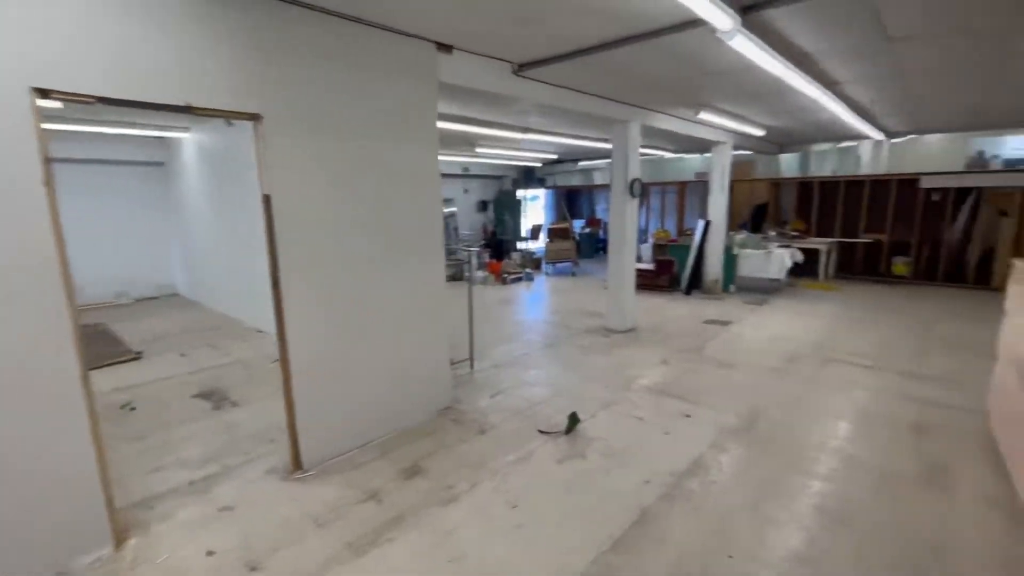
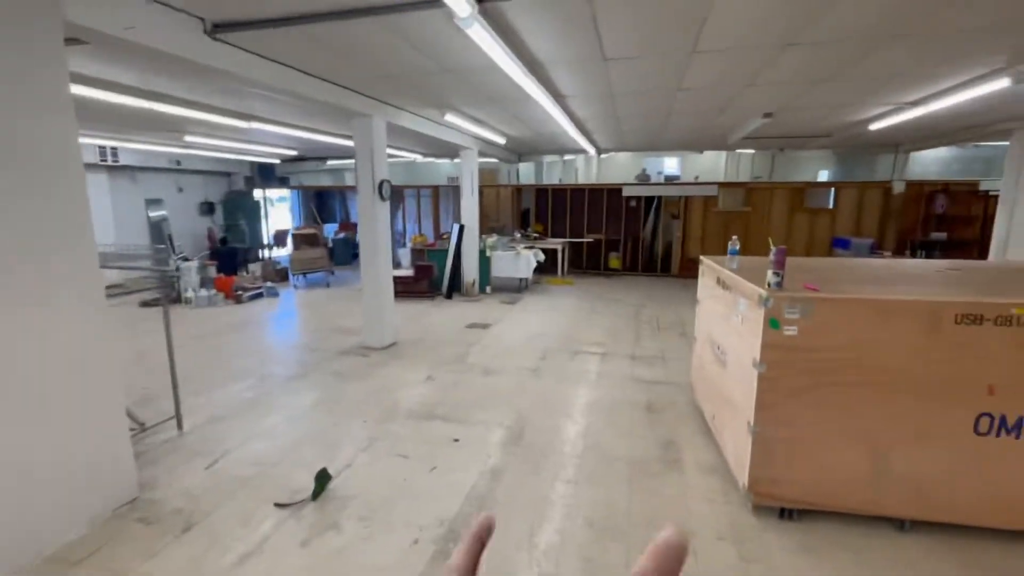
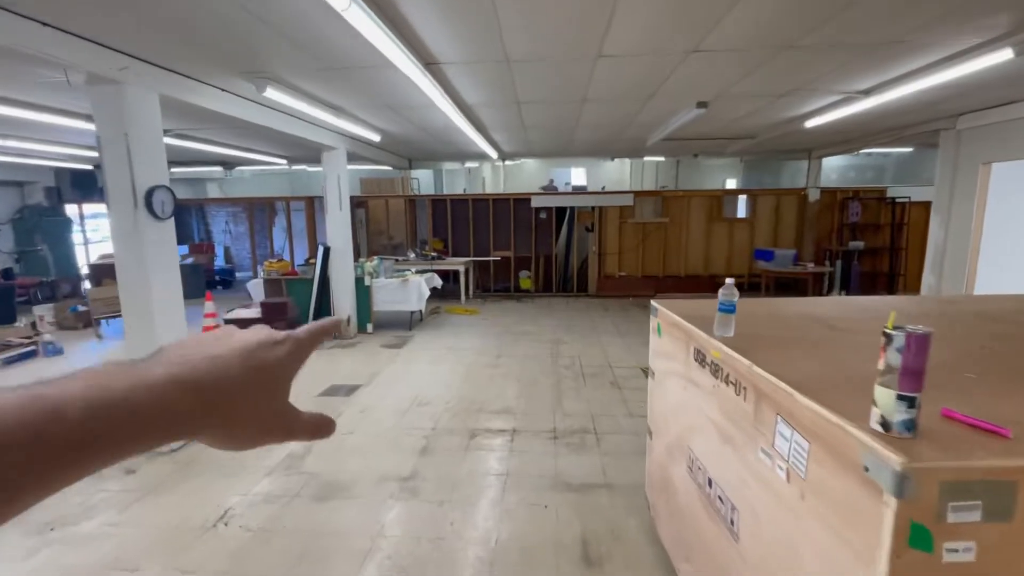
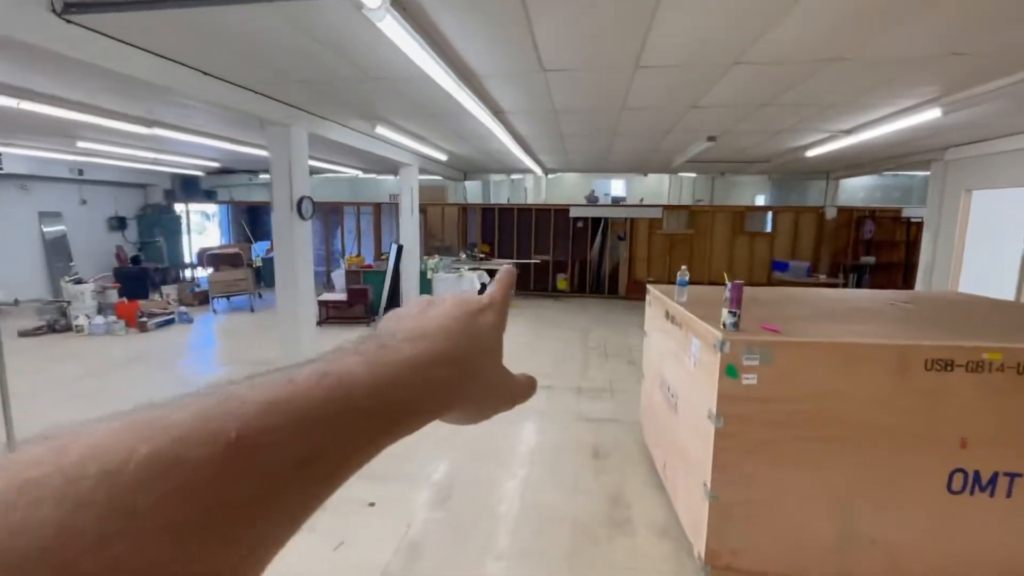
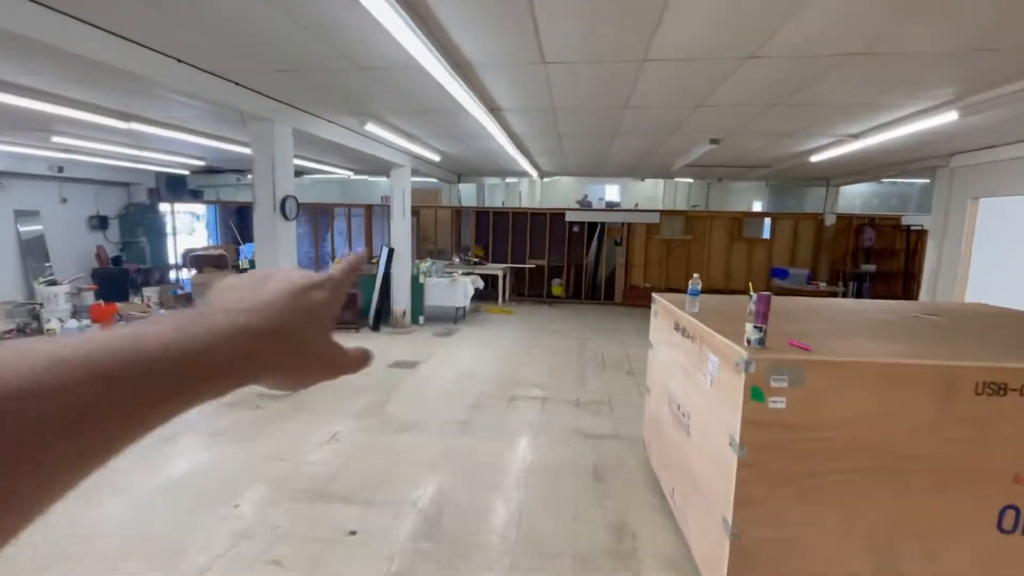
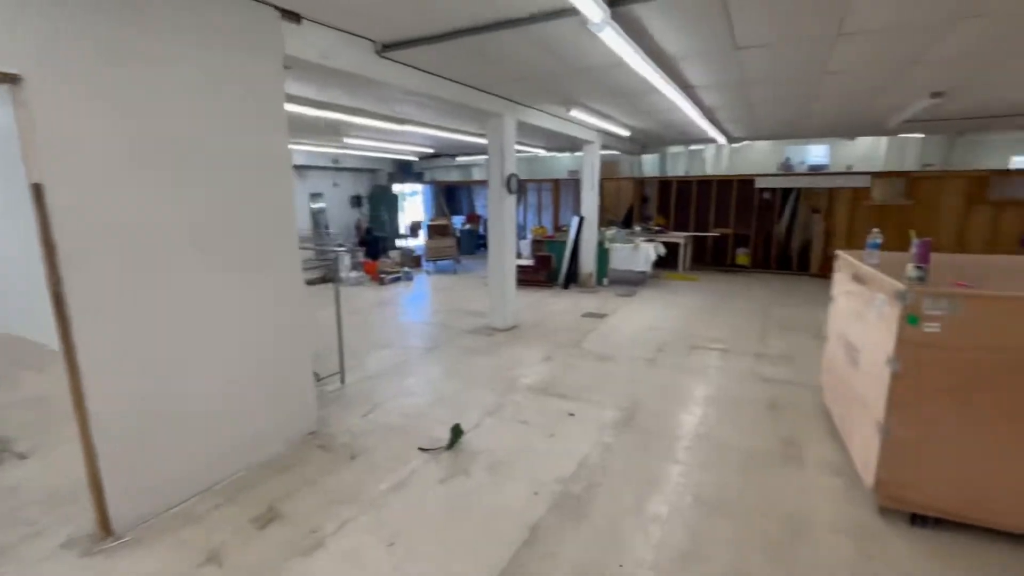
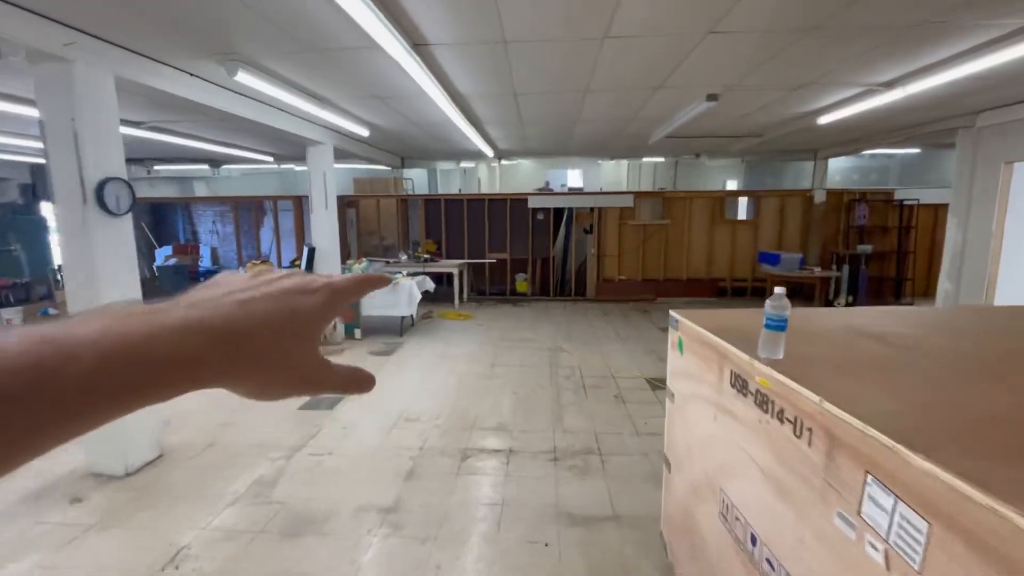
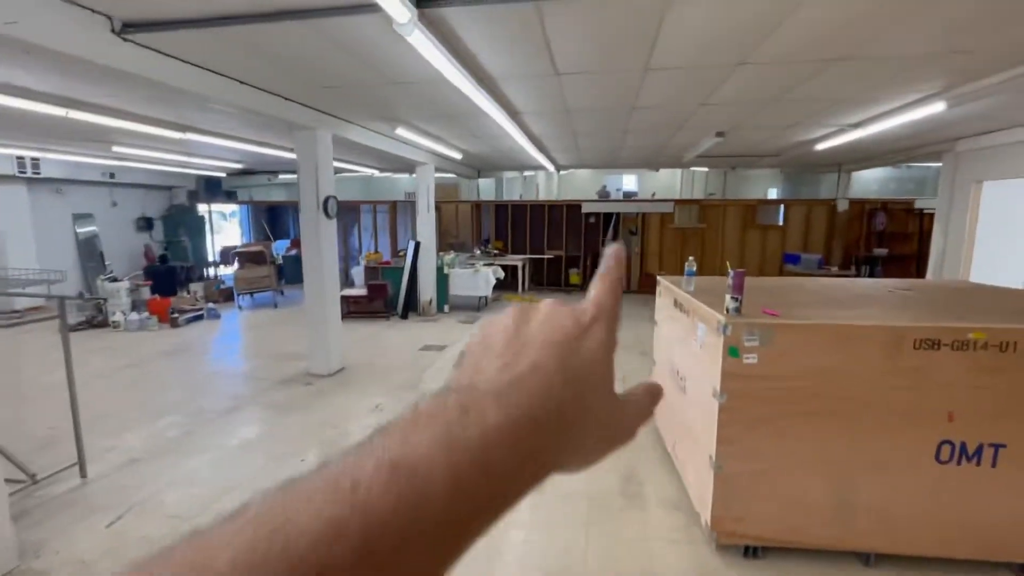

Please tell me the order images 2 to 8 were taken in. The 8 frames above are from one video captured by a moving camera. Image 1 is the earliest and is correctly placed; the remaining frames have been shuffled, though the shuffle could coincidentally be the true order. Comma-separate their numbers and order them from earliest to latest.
6, 2, 8, 4, 5, 3, 7
